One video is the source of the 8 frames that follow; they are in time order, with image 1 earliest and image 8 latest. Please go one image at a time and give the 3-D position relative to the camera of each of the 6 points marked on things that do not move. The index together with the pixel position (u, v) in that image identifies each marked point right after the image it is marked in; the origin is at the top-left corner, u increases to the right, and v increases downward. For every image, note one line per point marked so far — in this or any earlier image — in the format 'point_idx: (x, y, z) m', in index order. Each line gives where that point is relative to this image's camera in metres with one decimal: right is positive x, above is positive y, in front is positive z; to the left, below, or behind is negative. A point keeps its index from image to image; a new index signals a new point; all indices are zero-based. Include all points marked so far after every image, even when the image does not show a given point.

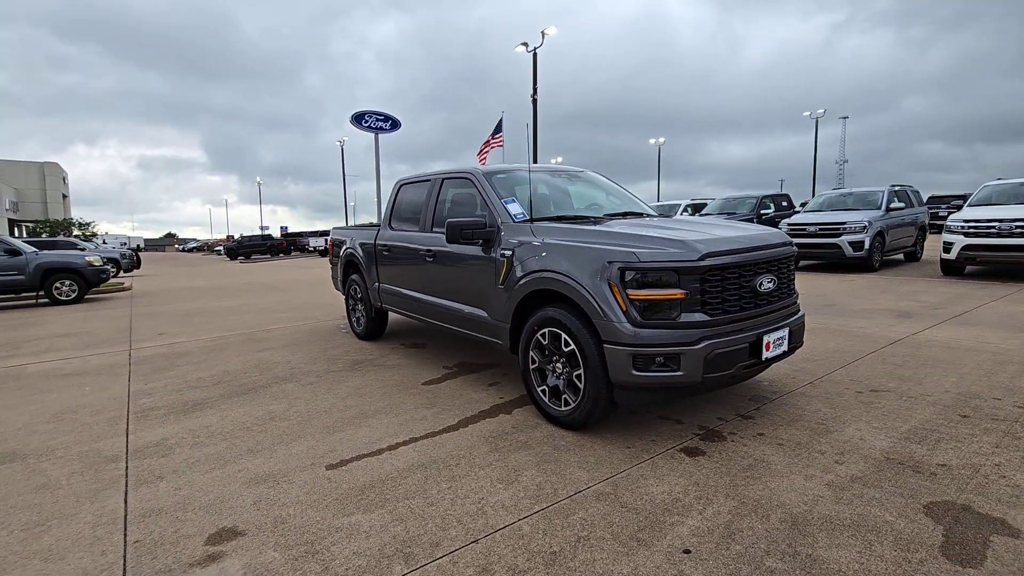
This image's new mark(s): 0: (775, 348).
0: (+1.7, -0.4, +3.4) m
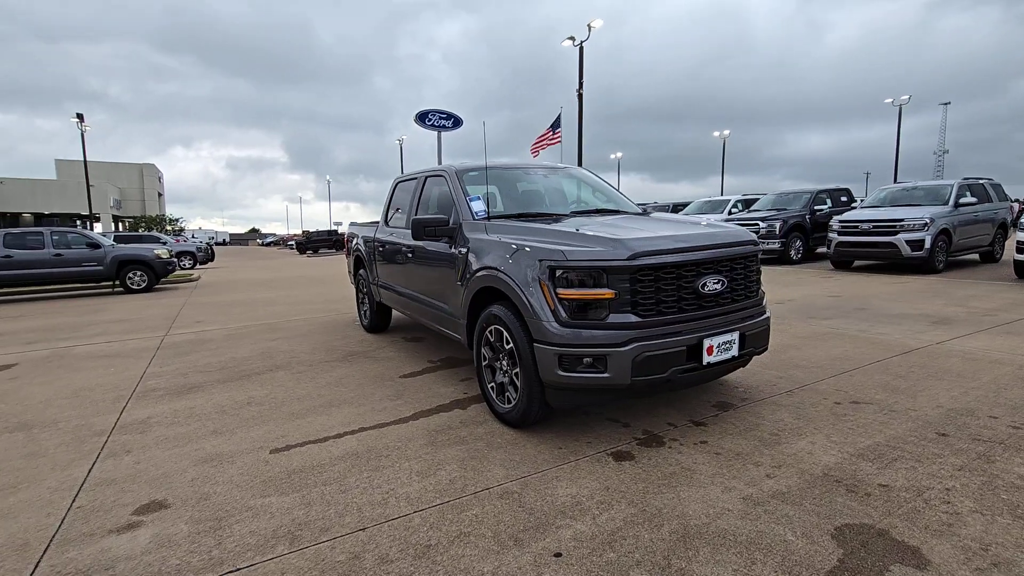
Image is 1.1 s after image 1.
0: (+1.3, -0.4, +3.3) m
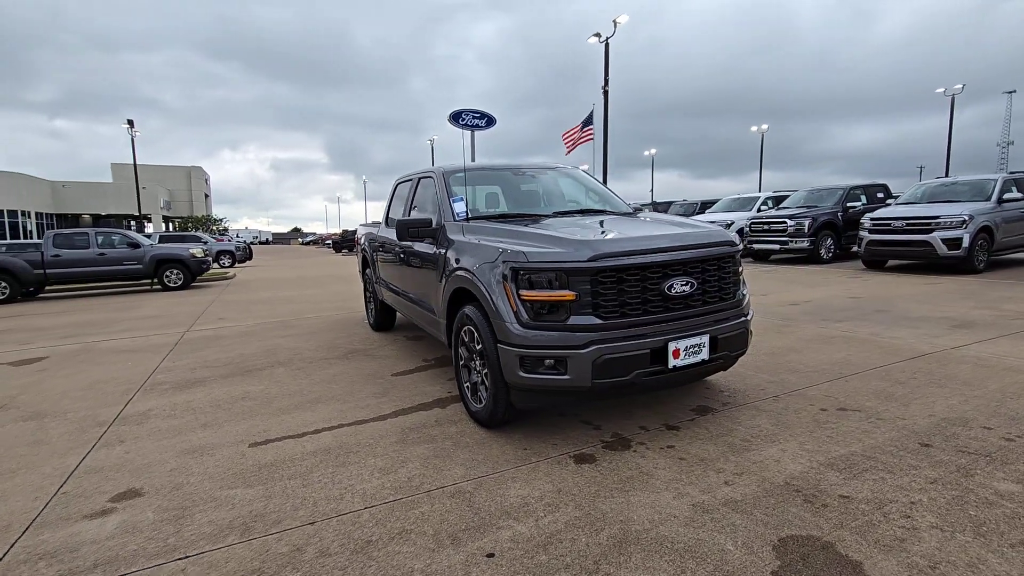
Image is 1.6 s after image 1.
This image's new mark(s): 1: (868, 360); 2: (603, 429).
0: (+1.1, -0.4, +3.2) m
1: (+3.4, -0.7, +4.9) m
2: (+0.6, -1.0, +3.5) m
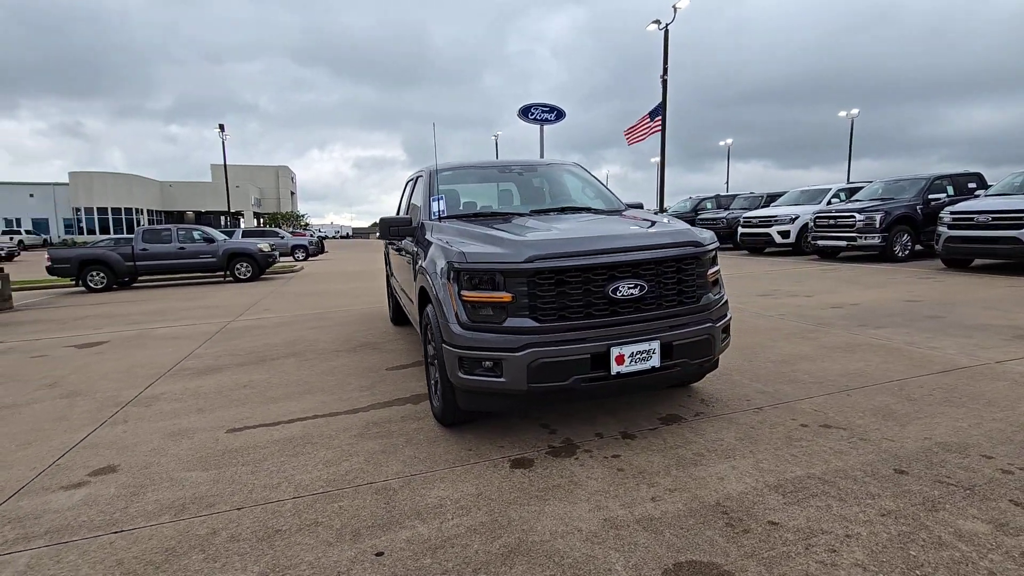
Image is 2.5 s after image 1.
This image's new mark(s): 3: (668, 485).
0: (+0.7, -0.4, +3.1) m
1: (+3.2, -0.7, +4.4) m
2: (+0.3, -1.0, +3.4) m
3: (+0.8, -1.1, +2.7) m
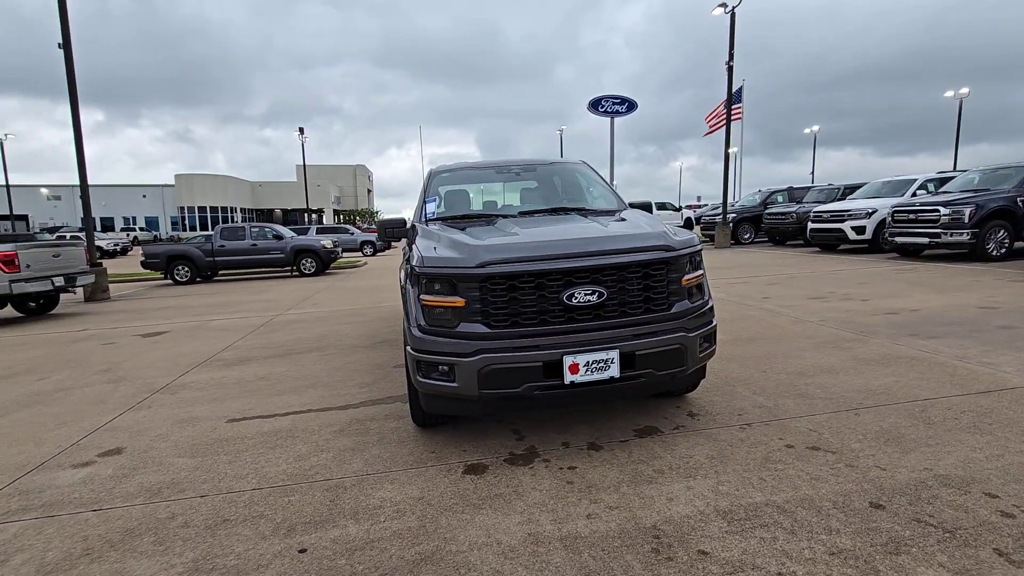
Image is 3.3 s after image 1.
0: (+0.4, -0.5, +2.9) m
1: (+3.1, -0.8, +3.9) m
2: (+0.1, -1.0, +3.4) m
3: (+0.5, -1.1, +2.6) m
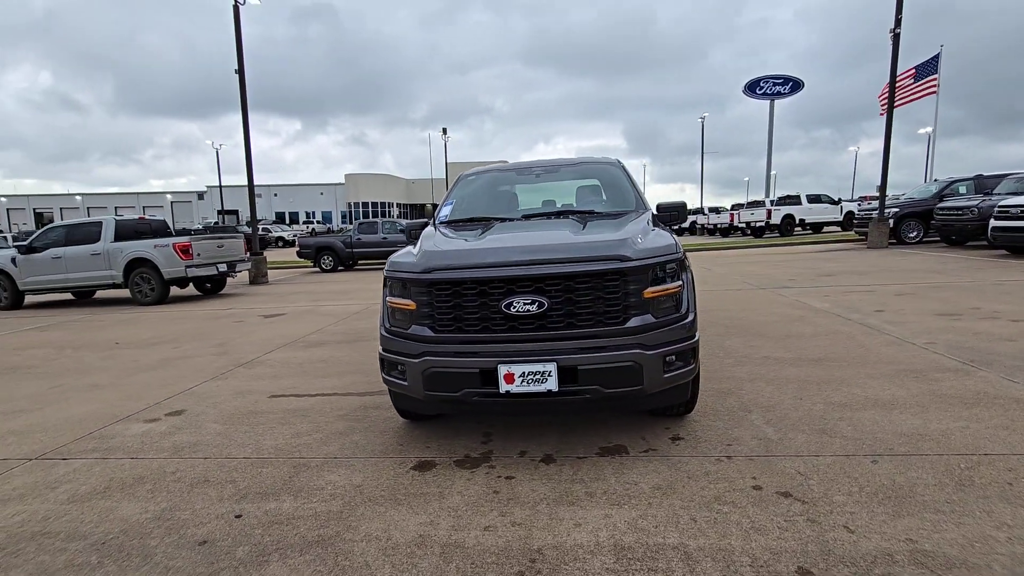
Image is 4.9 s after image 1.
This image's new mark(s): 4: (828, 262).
0: (+0.1, -0.5, +2.9) m
1: (+2.9, -0.9, +3.1) m
2: (-0.2, -1.0, +3.4) m
3: (0.0, -1.2, +2.6) m
4: (+8.2, +0.7, +13.2) m
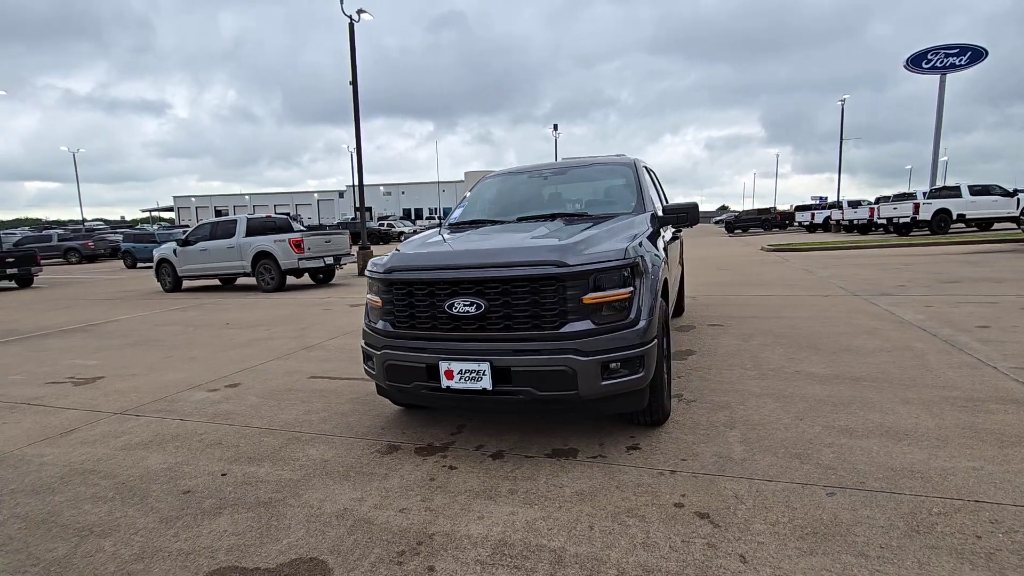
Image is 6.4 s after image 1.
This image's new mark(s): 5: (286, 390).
0: (-0.3, -0.5, +3.0) m
1: (+2.5, -1.0, +2.6) m
2: (-0.4, -1.0, +3.6) m
3: (-0.4, -1.2, +2.8) m
4: (+10.0, +0.5, +11.2) m
5: (-2.2, -1.0, +5.0) m
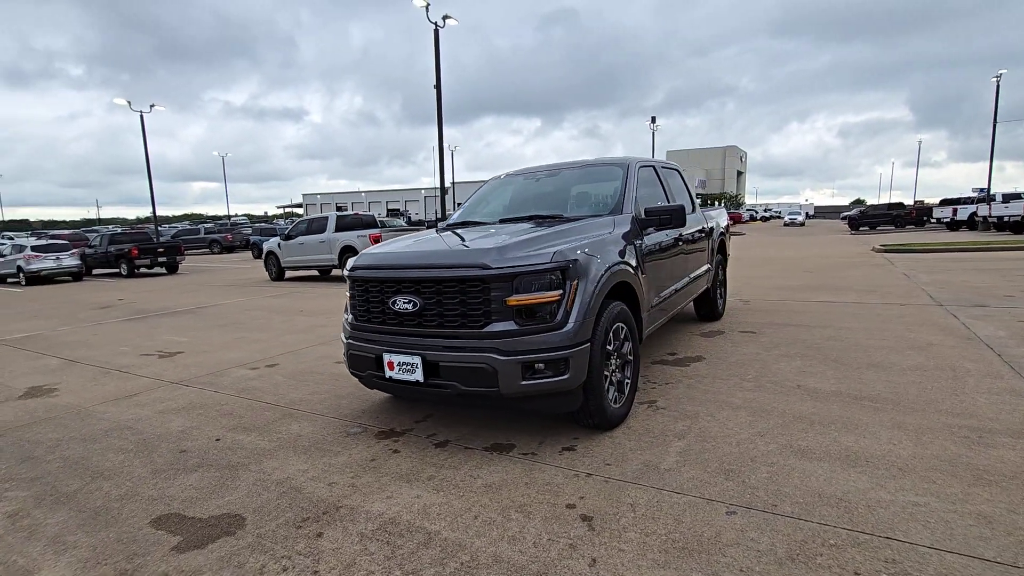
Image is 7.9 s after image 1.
0: (-0.7, -0.5, +3.3) m
1: (+1.9, -1.1, +2.4) m
2: (-0.7, -1.0, +3.9) m
3: (-0.9, -1.2, +3.1) m
4: (+11.0, +0.2, +9.3) m
5: (-2.2, -0.9, +5.6) m
